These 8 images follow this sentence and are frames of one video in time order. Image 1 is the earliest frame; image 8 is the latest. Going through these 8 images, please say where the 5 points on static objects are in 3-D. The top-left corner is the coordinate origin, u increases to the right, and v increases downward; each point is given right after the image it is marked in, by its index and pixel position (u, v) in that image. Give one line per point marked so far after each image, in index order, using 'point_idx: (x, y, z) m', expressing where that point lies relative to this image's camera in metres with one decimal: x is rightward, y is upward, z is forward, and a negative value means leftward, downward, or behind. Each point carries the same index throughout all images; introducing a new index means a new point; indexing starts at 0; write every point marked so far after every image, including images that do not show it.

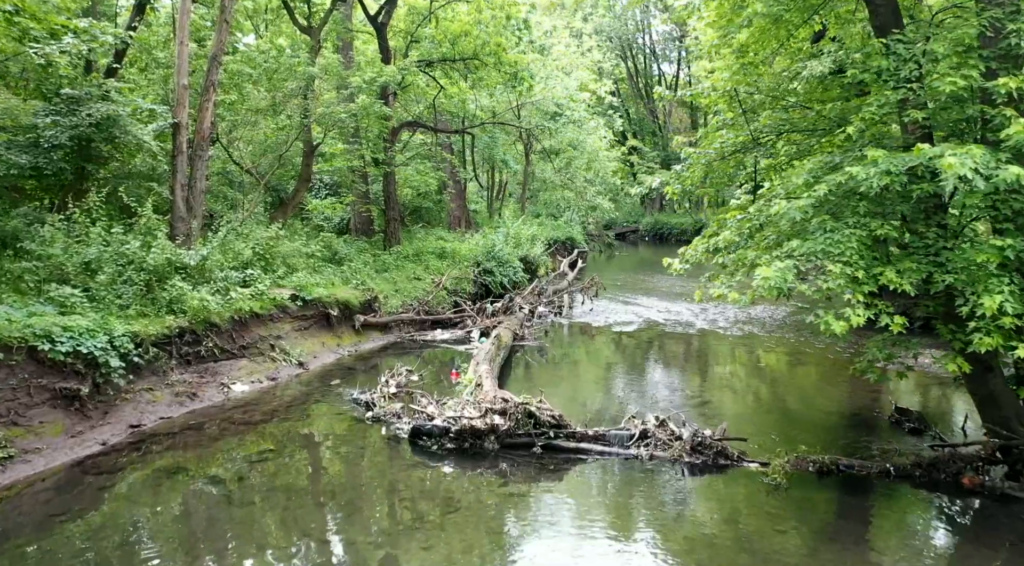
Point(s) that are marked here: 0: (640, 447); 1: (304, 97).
0: (+1.5, -2.0, +8.6) m
1: (-4.4, +3.9, +15.4) m
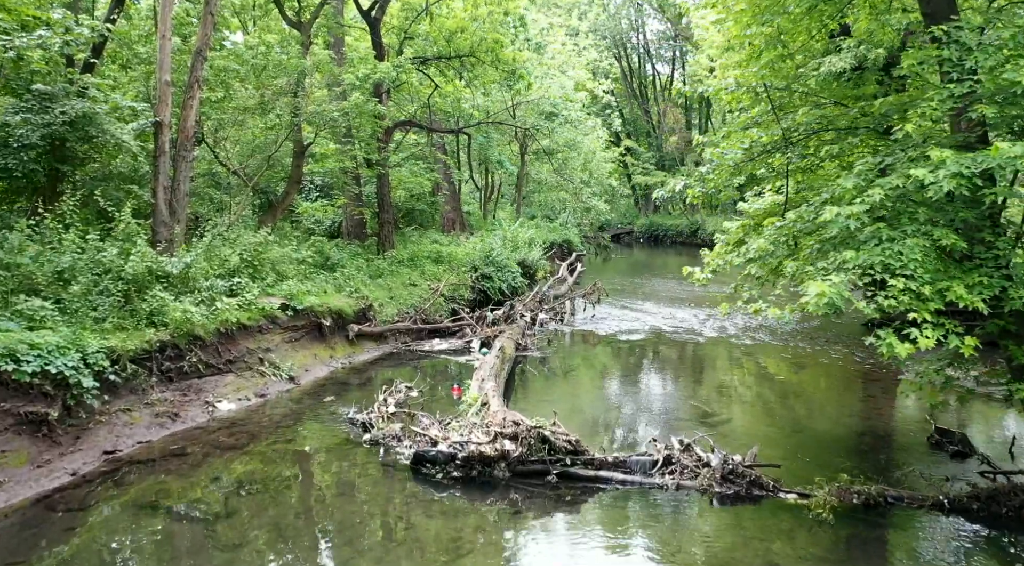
0: (+1.7, -2.1, +7.9) m
1: (-4.4, +3.7, +14.6) m
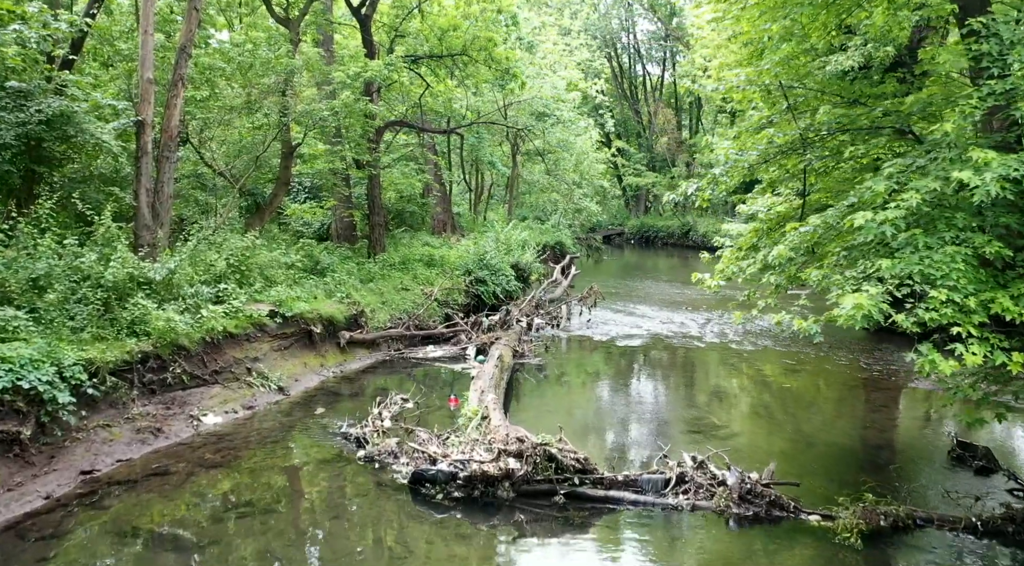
0: (+1.7, -2.2, +7.5) m
1: (-4.4, +3.6, +14.1) m
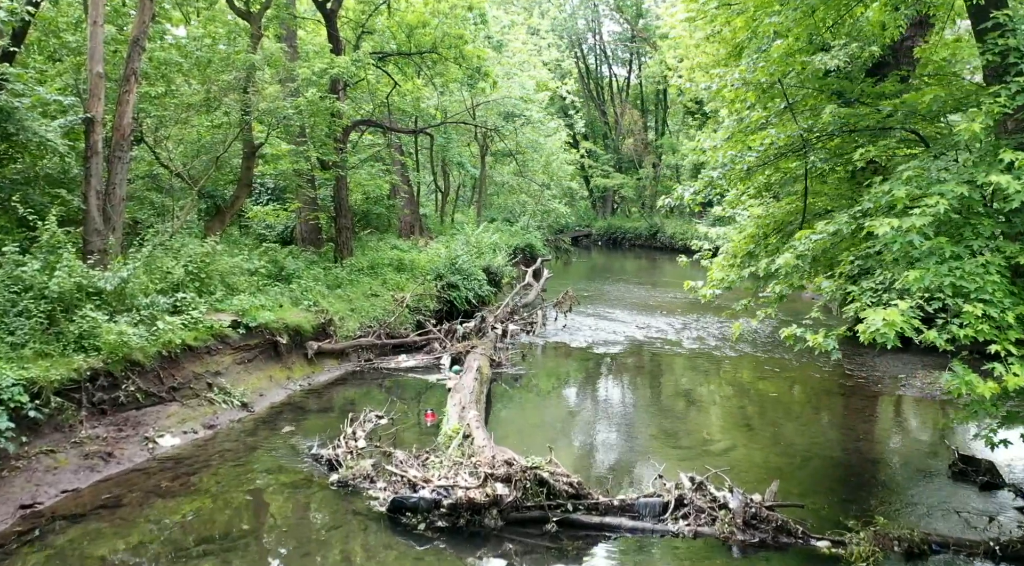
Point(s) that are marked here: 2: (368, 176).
0: (+1.6, -2.3, +7.0) m
1: (-4.9, +3.5, +13.3) m
2: (-3.9, +2.9, +19.6) m
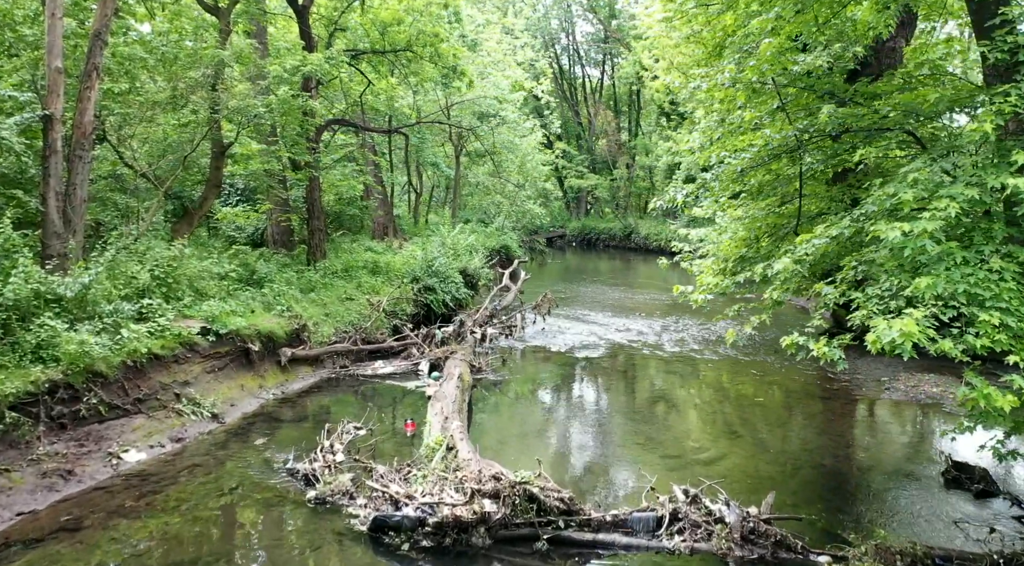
0: (+1.5, -2.3, +6.7) m
1: (-5.2, +3.4, +12.8) m
2: (-4.5, +2.8, +19.1) m
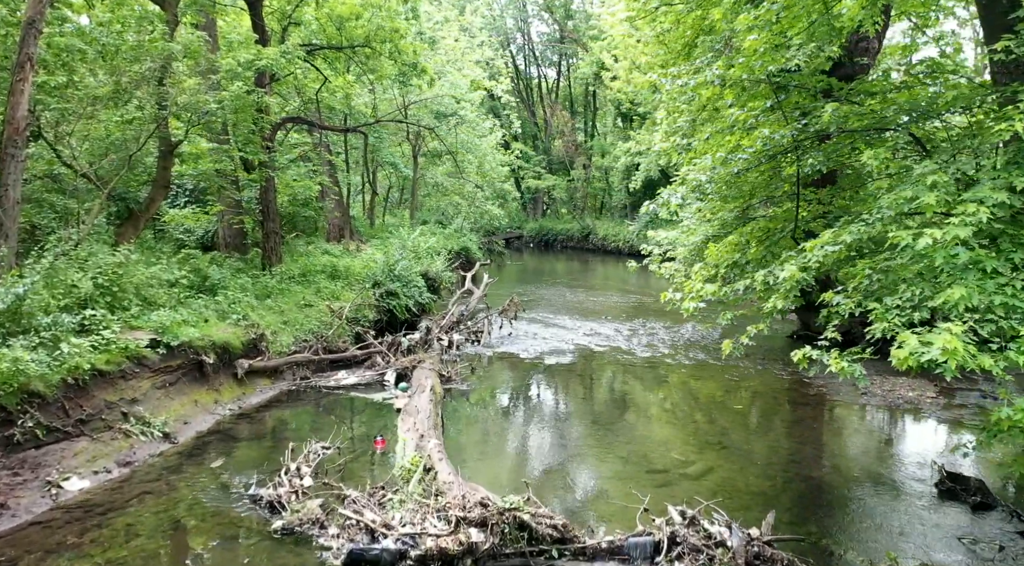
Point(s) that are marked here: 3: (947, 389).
0: (+1.4, -2.4, +6.3) m
1: (-5.8, +3.3, +11.9) m
2: (-5.4, +2.6, +18.3) m
3: (+7.1, -1.7, +11.9) m
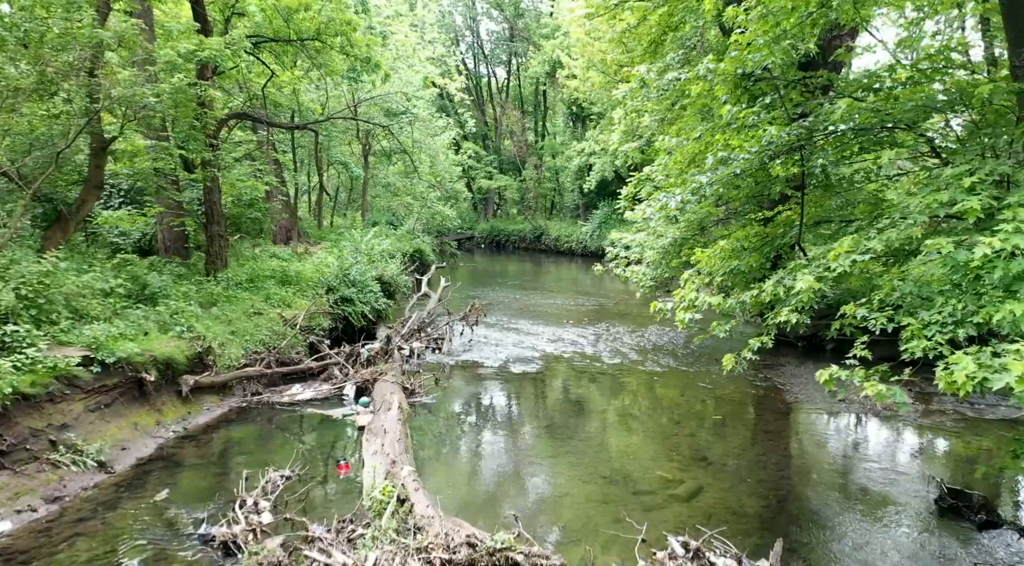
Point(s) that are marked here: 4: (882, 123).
0: (+1.3, -2.5, +5.8) m
1: (-6.3, +3.1, +10.9) m
2: (-6.3, +2.5, +17.2) m
3: (+6.6, -1.8, +11.8) m
4: (+3.2, +1.4, +6.4) m
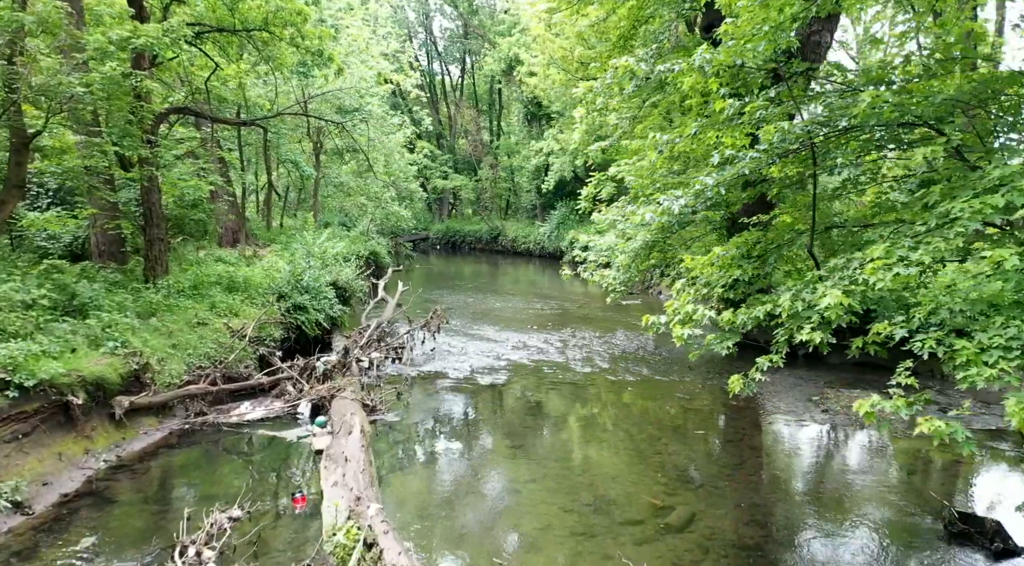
0: (+1.3, -2.6, +5.1) m
1: (-6.7, +3.0, +9.7) m
2: (-7.1, +2.3, +16.0) m
3: (+6.1, -1.9, +11.4) m
4: (+3.1, +1.3, +5.8) m
